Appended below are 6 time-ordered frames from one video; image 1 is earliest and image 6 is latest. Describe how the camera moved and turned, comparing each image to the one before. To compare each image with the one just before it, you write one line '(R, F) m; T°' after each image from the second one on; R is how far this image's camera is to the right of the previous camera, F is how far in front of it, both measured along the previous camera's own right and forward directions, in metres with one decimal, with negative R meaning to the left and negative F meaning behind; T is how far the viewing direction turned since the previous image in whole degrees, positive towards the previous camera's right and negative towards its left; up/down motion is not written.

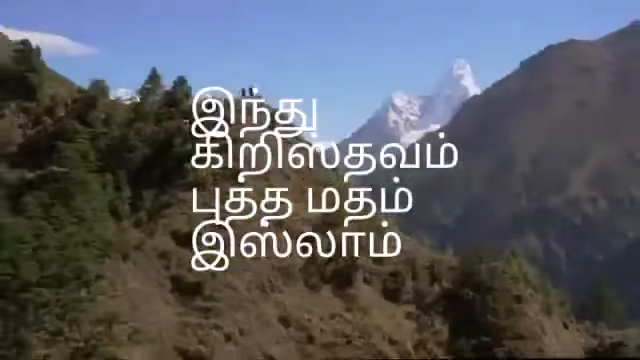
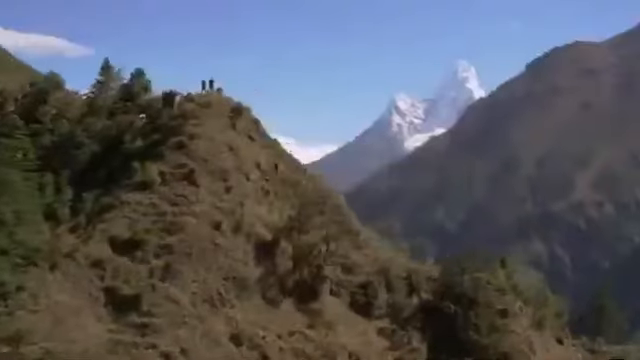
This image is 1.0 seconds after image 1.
(+2.3, +5.1) m; -1°
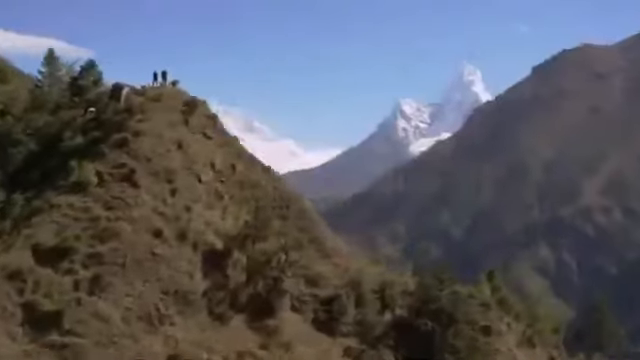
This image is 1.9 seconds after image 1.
(+2.3, +4.9) m; -1°
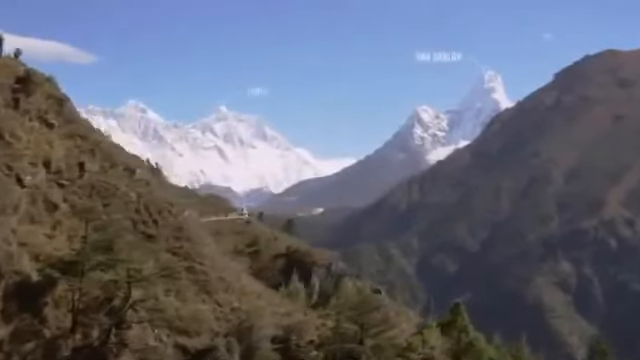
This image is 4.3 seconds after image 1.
(+5.1, +12.1) m; -2°
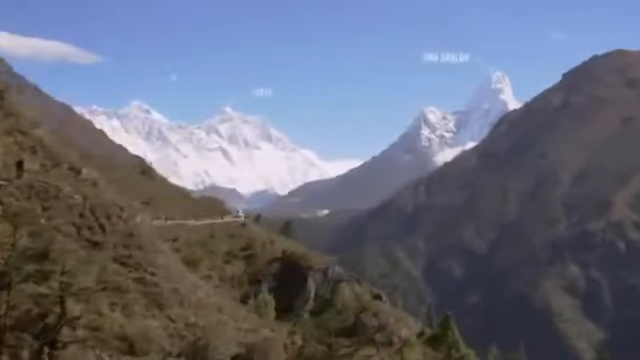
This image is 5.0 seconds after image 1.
(+1.3, +3.4) m; -1°
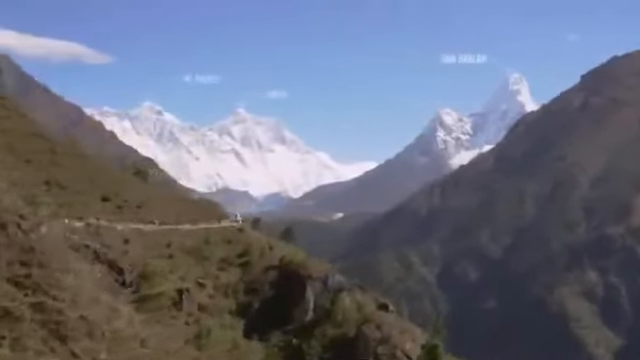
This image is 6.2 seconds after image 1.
(+1.9, +5.5) m; -1°
